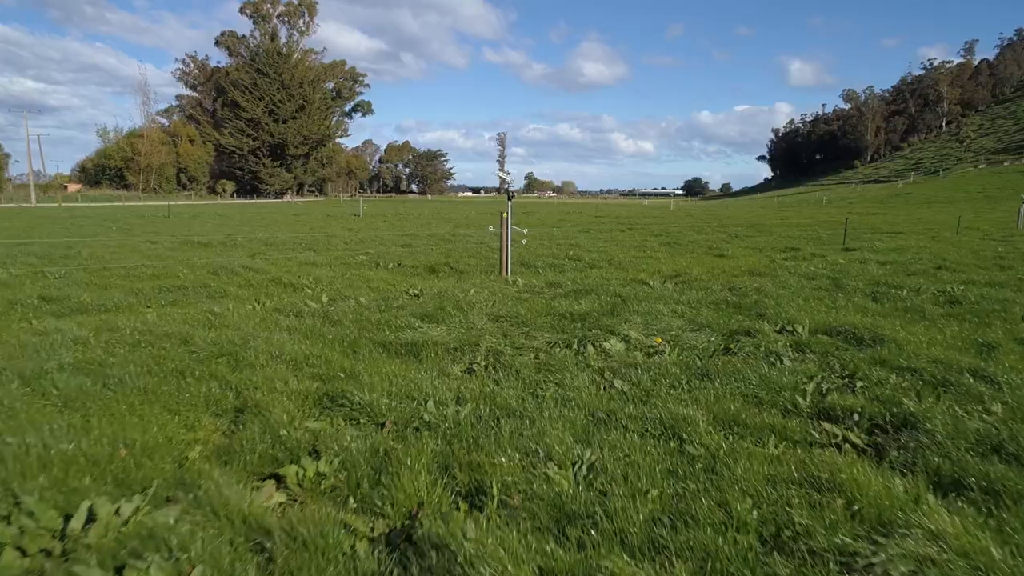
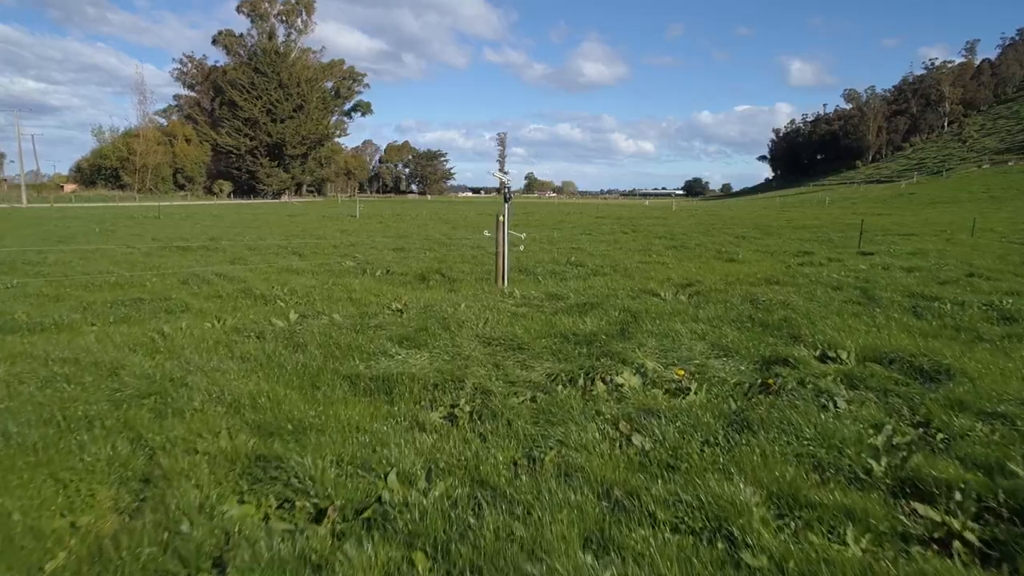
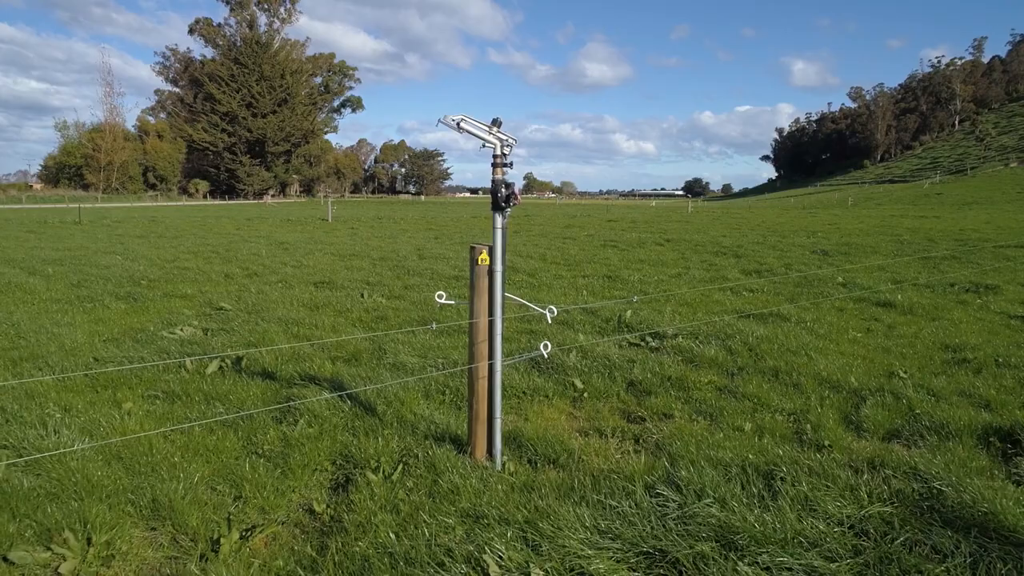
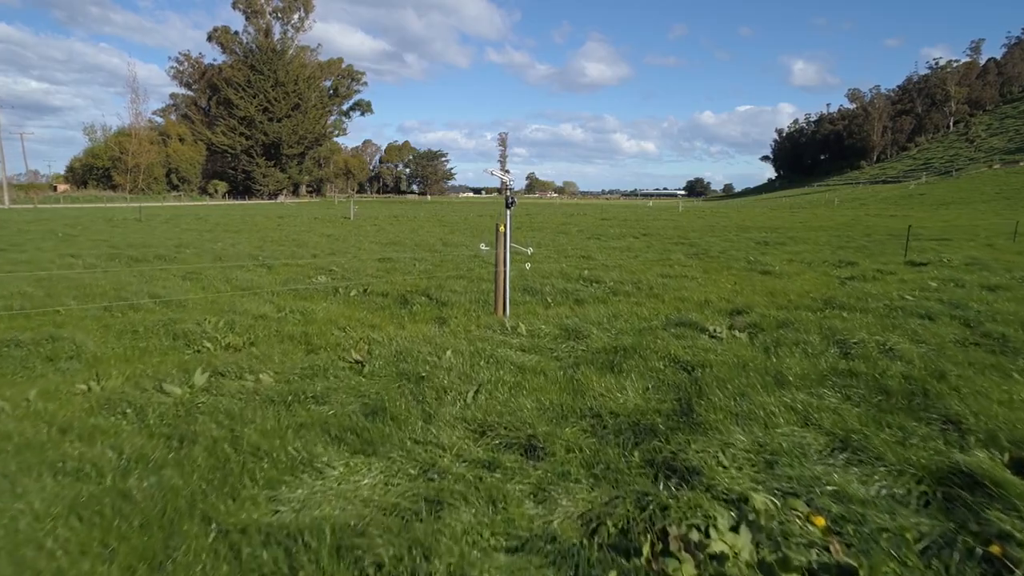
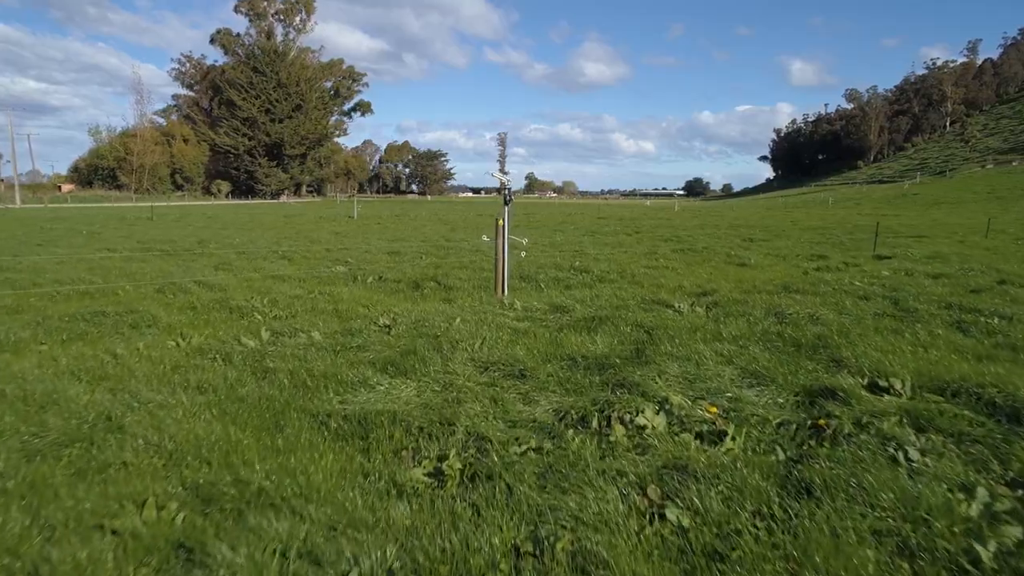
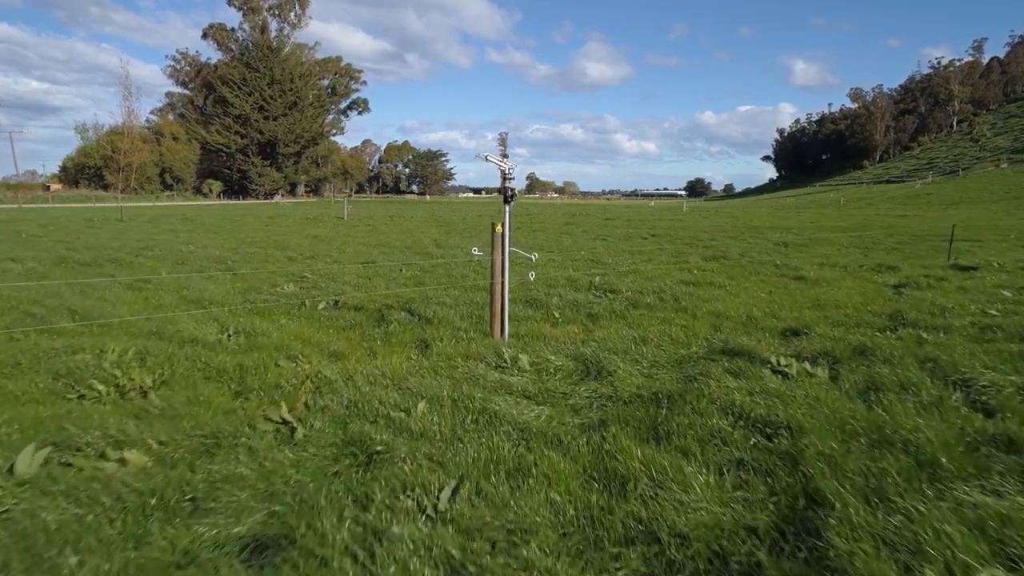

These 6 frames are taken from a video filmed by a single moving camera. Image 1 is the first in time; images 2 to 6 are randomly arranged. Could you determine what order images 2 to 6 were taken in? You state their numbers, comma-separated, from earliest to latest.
2, 5, 4, 6, 3
